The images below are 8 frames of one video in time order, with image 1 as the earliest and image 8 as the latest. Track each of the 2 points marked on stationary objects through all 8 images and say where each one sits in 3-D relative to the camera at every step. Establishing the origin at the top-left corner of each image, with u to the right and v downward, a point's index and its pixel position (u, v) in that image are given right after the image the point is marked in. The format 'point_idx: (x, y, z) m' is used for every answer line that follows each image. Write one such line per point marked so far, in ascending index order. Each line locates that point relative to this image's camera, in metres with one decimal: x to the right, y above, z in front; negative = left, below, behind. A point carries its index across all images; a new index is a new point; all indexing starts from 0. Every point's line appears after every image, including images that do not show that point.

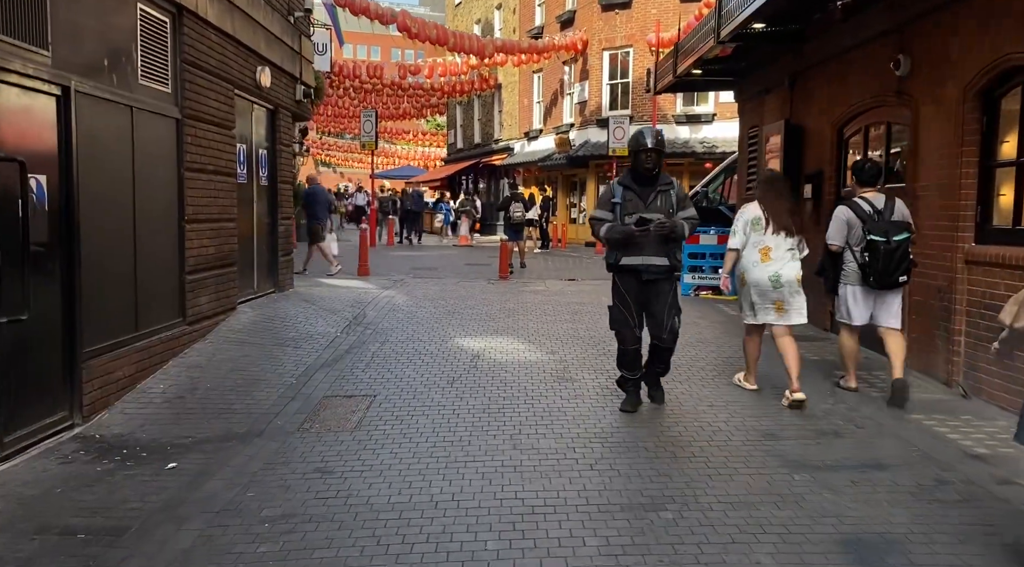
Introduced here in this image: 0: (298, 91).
0: (-3.0, +2.7, +10.7) m
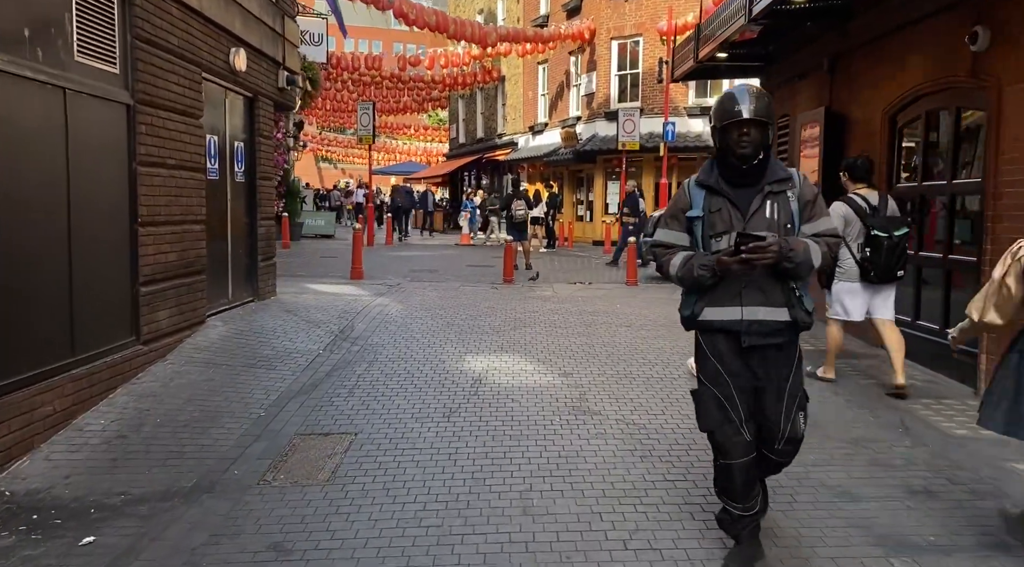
0: (-2.9, +2.6, +9.7) m
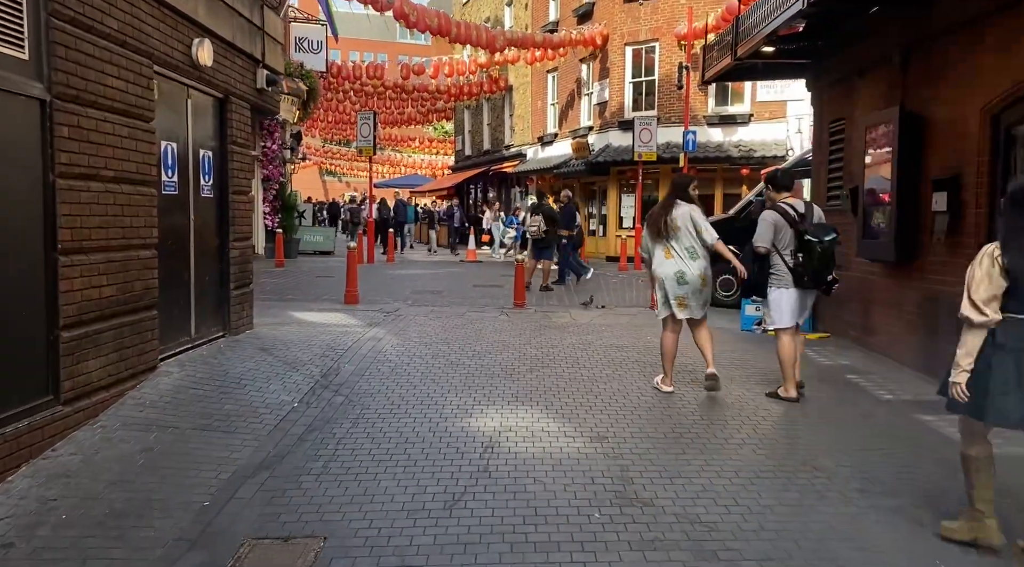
0: (-2.7, +2.3, +8.4) m
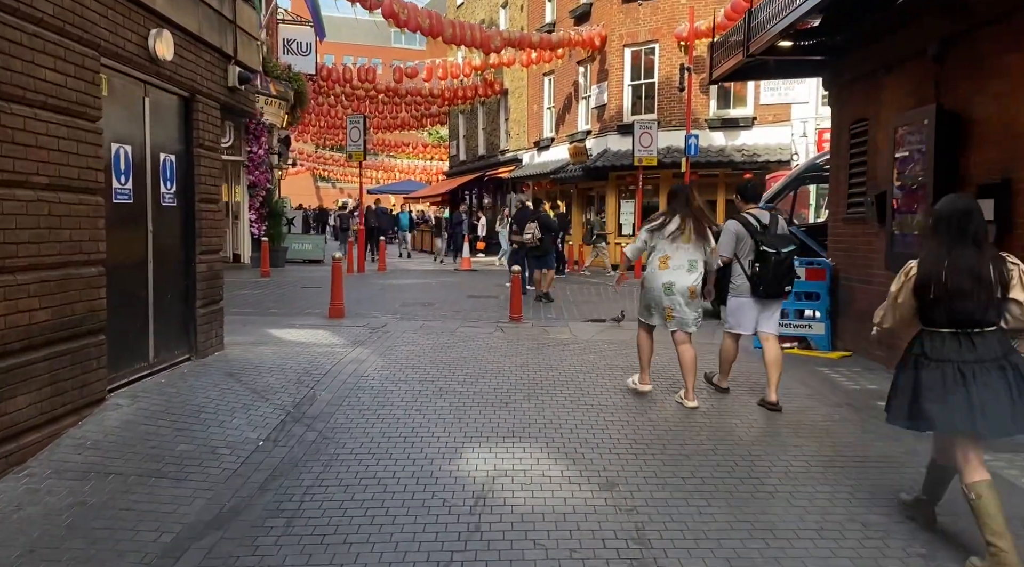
0: (-2.8, +2.1, +7.7) m
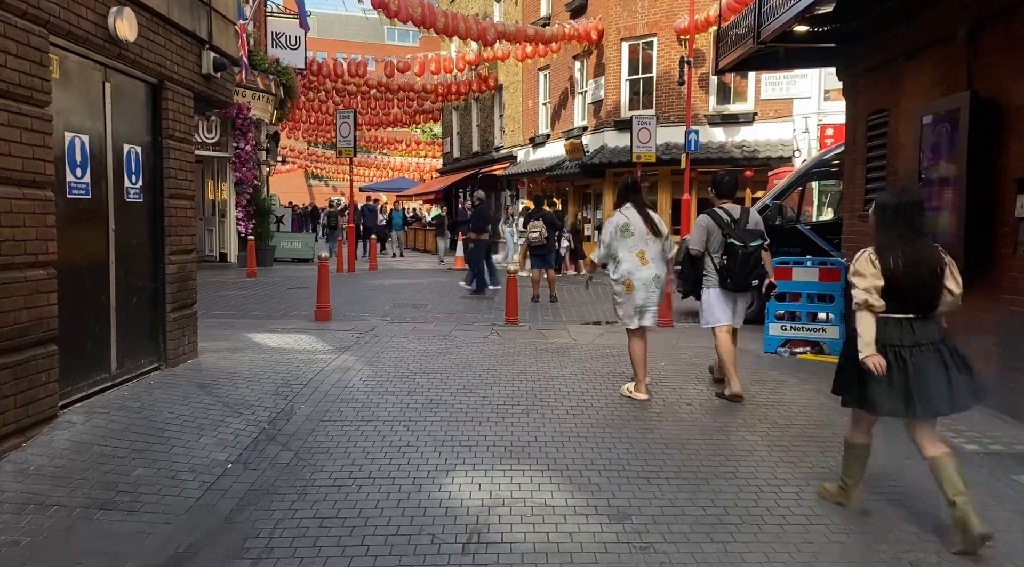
0: (-2.8, +2.1, +7.2) m
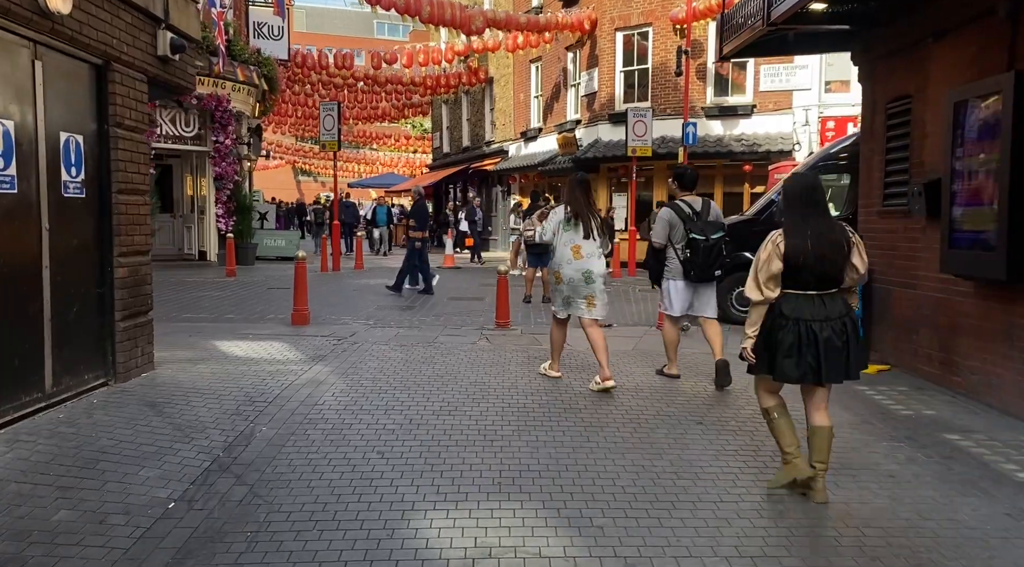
0: (-2.9, +2.0, +6.5) m
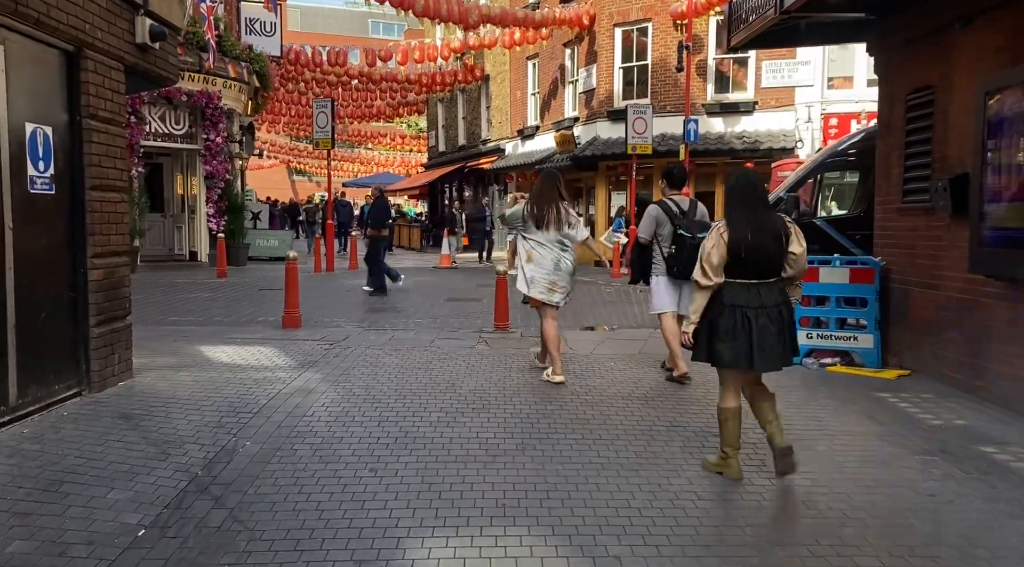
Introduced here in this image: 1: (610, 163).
0: (-2.9, +2.0, +6.1) m
1: (+2.4, +3.0, +19.2) m
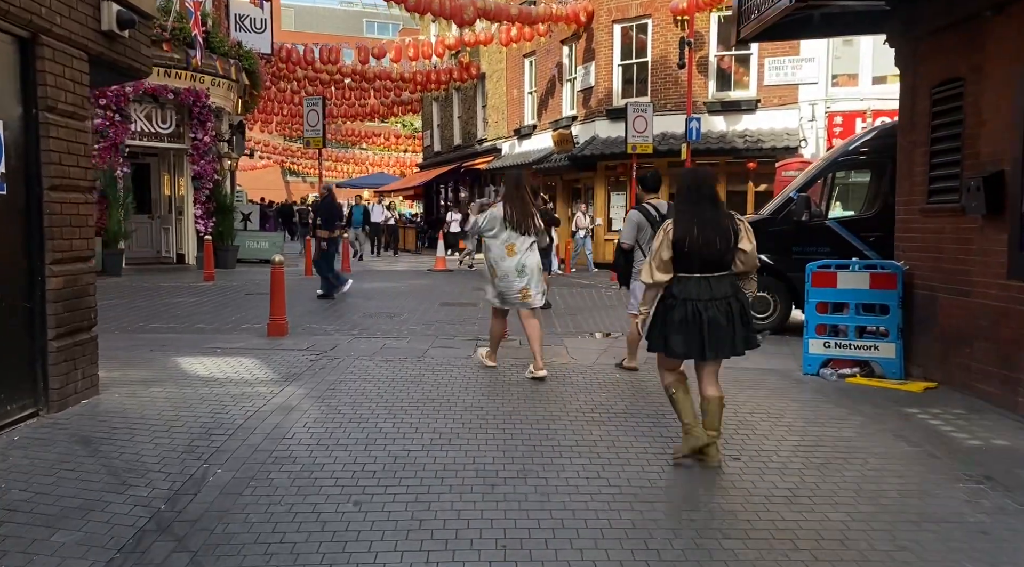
0: (-2.9, +2.0, +5.6) m
1: (+2.4, +3.0, +18.7) m
